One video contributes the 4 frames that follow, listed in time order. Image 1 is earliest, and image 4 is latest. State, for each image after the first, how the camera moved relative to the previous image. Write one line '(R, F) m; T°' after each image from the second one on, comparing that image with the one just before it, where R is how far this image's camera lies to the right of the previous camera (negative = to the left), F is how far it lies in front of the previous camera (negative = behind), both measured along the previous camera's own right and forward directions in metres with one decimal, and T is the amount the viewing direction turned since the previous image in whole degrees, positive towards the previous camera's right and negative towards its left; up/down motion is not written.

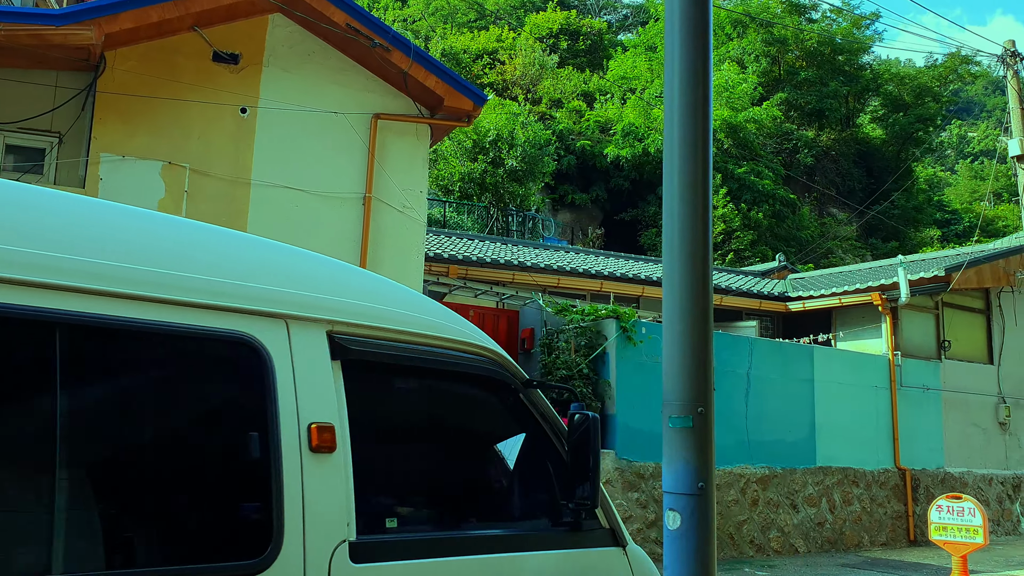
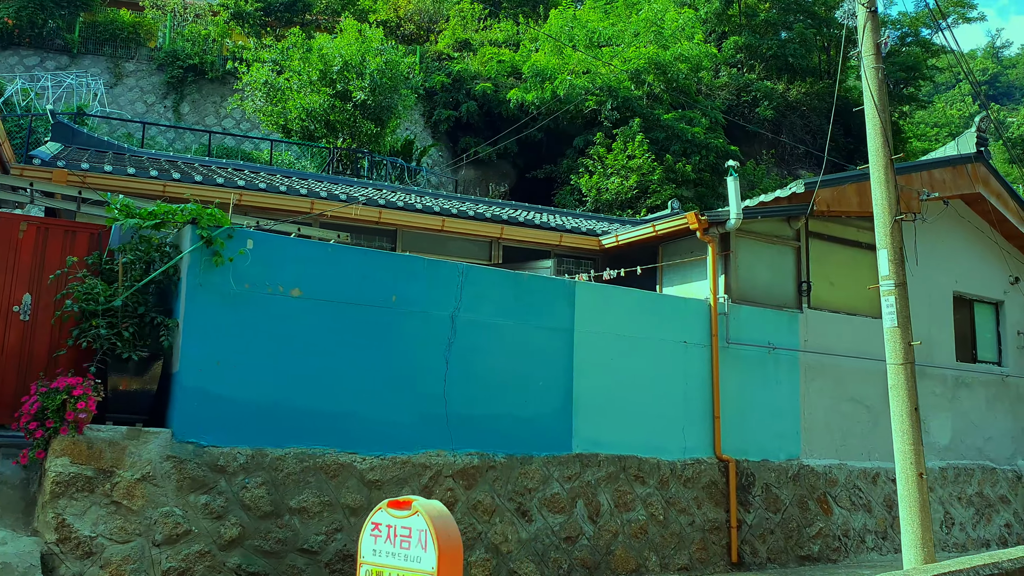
(+3.8, +3.8) m; -2°
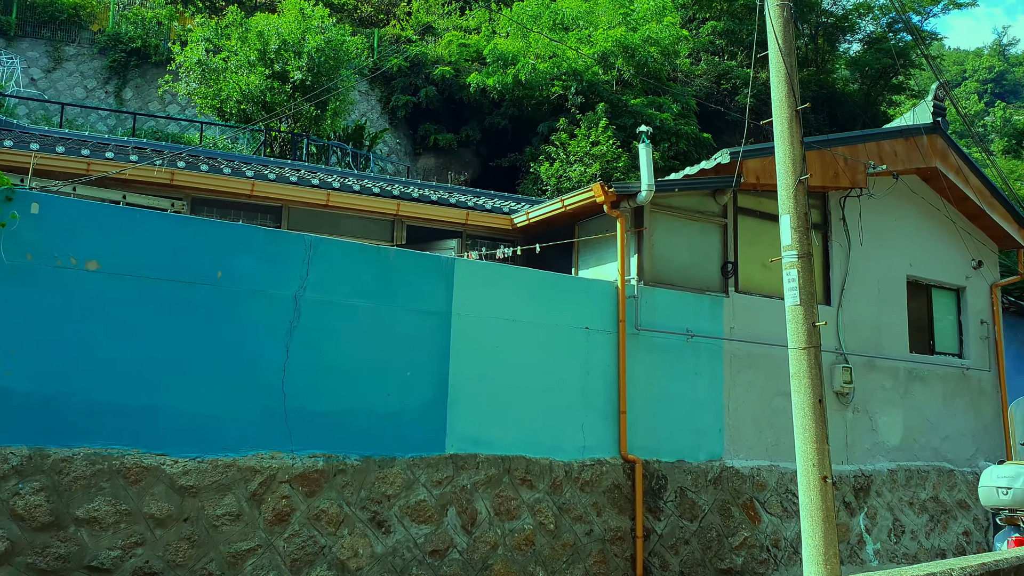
(+1.1, +1.0) m; 0°
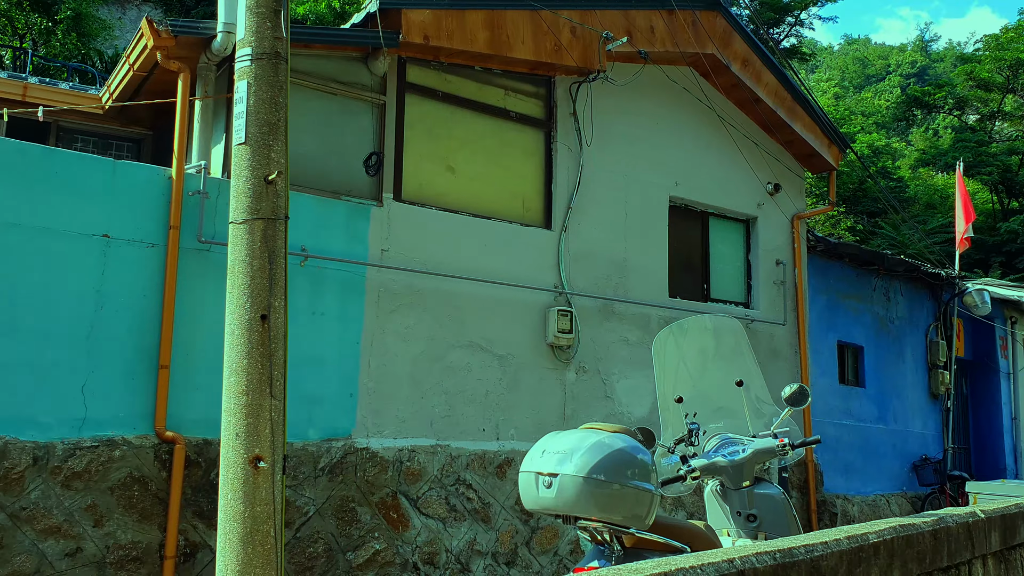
(+2.7, +2.7) m; +4°
